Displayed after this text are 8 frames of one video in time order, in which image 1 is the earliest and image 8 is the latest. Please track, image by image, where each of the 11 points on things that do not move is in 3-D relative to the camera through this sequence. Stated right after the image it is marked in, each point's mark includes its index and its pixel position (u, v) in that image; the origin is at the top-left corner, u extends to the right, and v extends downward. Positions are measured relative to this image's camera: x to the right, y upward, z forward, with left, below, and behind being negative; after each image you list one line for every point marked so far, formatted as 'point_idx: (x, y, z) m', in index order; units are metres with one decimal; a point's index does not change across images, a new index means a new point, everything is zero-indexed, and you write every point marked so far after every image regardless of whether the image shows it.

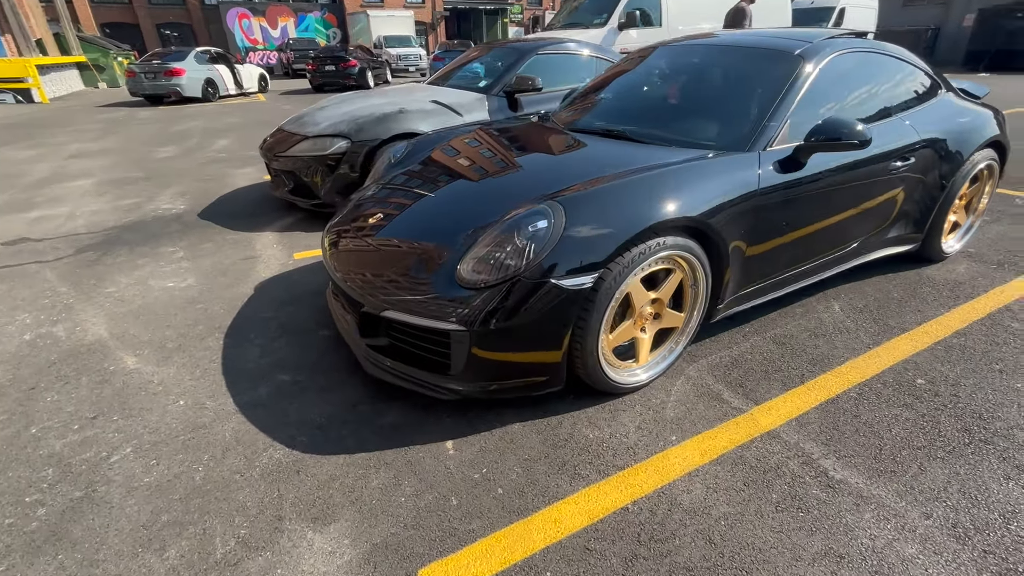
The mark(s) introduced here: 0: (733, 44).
0: (+1.5, +1.7, +3.2) m
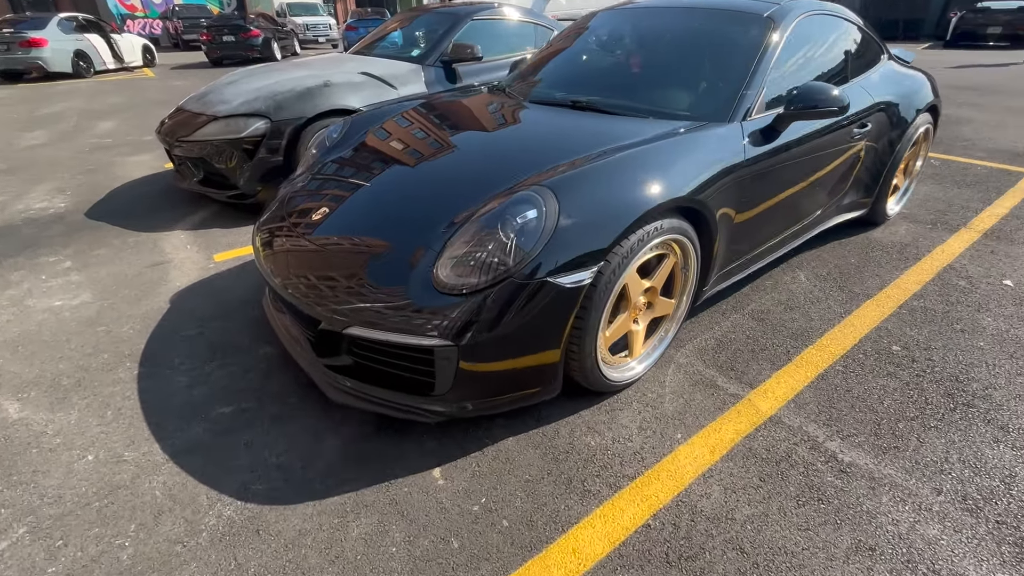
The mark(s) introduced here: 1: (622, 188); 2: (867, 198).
0: (+1.2, +1.8, +3.0) m
1: (+0.5, +0.4, +1.9) m
2: (+2.6, +0.6, +3.5) m
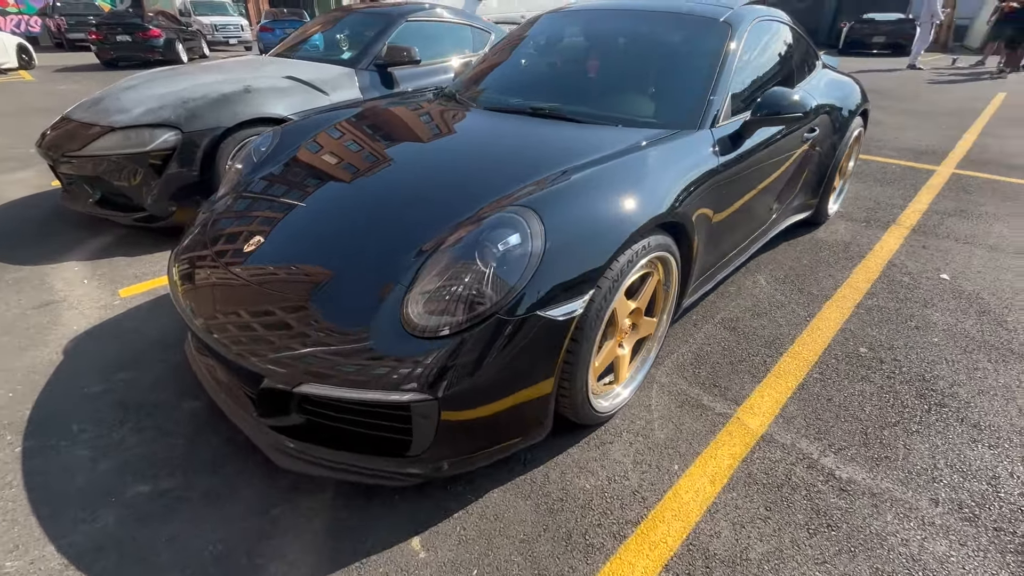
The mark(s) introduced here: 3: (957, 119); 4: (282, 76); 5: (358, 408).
0: (+0.8, +1.7, +2.9) m
1: (+0.4, +0.3, +1.8) m
2: (+2.2, +0.7, +3.6) m
3: (+6.8, +2.6, +7.3) m
4: (-1.9, +1.8, +4.0) m
5: (-0.5, -0.4, +1.5) m
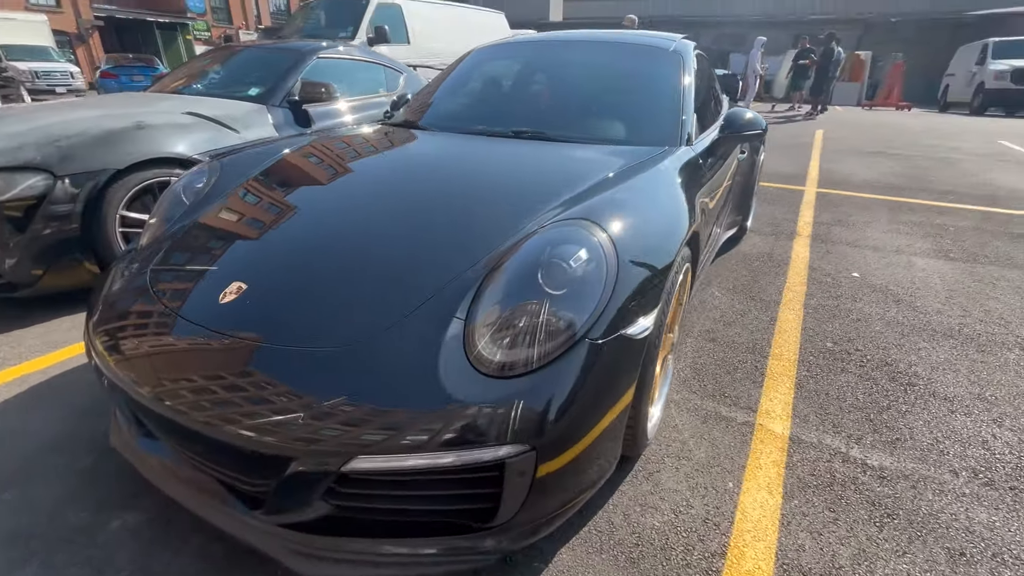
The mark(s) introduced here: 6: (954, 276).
0: (+0.5, +1.6, +3.1) m
1: (+0.5, +0.3, +1.7) m
2: (+1.8, +0.6, +3.9) m
3: (+5.2, +2.5, +8.7) m
4: (-2.4, +1.3, +3.5) m
5: (-0.2, -0.5, +1.2) m
6: (+3.4, +0.1, +3.7) m
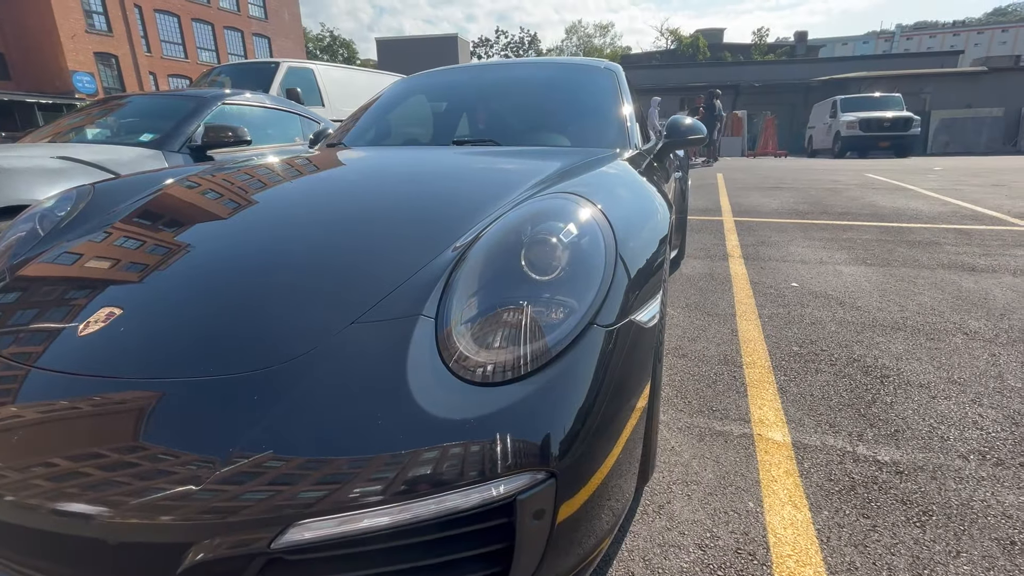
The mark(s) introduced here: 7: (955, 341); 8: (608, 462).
0: (+0.1, +1.4, +3.0) m
1: (+0.3, +0.3, +1.5) m
2: (+1.4, +0.4, +3.9) m
3: (+3.8, +1.9, +9.4) m
4: (-2.8, +0.8, +2.9) m
5: (-0.2, -0.4, +0.9) m
6: (+3.0, +0.1, +3.9) m
7: (+2.5, -0.3, +2.7) m
8: (+0.2, -0.4, +1.1) m
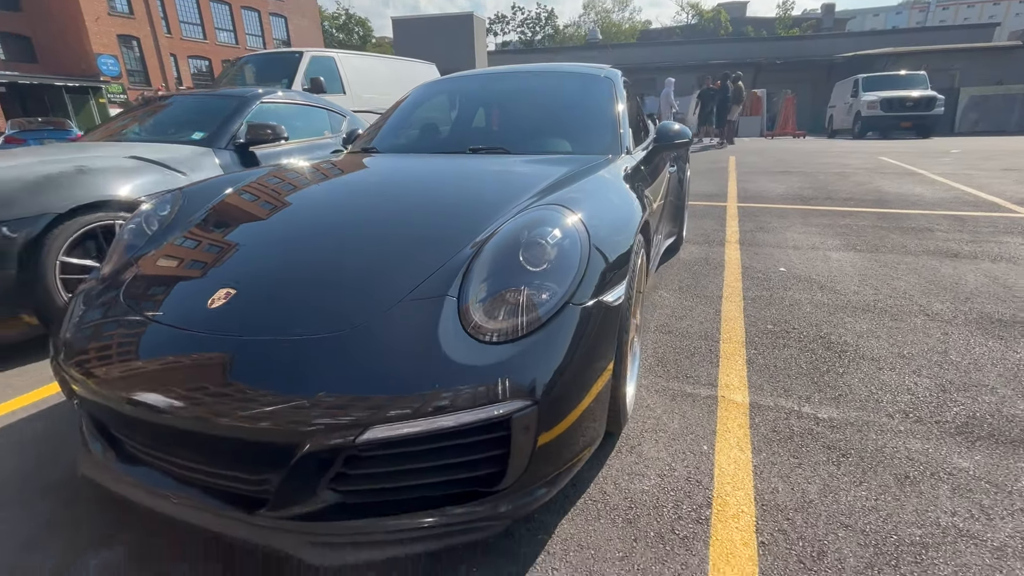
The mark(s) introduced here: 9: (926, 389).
0: (+0.1, +1.5, +3.4) m
1: (+0.3, +0.3, +1.9) m
2: (+1.5, +0.5, +4.3) m
3: (+4.1, +2.3, +9.6) m
4: (-2.8, +0.9, +3.4) m
5: (-0.2, -0.4, +1.3) m
6: (+3.1, +0.2, +4.2) m
7: (+2.6, -0.2, +3.0) m
8: (+0.2, -0.4, +1.5) m
9: (+2.0, -0.5, +2.3) m
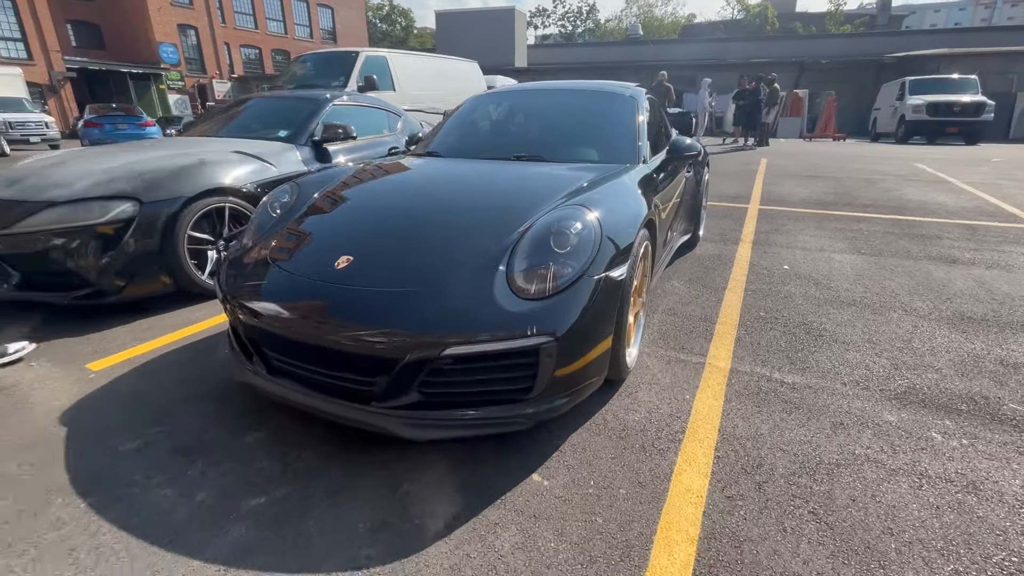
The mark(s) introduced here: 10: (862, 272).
0: (+0.4, +1.6, +3.9) m
1: (+0.5, +0.4, +2.5) m
2: (+1.8, +0.6, +4.8) m
3: (+4.8, +2.3, +9.9) m
4: (-2.5, +1.2, +4.1) m
5: (-0.1, -0.3, +1.9) m
6: (+3.4, +0.2, +4.6) m
7: (+2.8, -0.2, +3.5) m
8: (+0.3, -0.3, +2.1) m
9: (+2.2, -0.5, +2.8) m
10: (+3.2, +0.2, +4.4) m
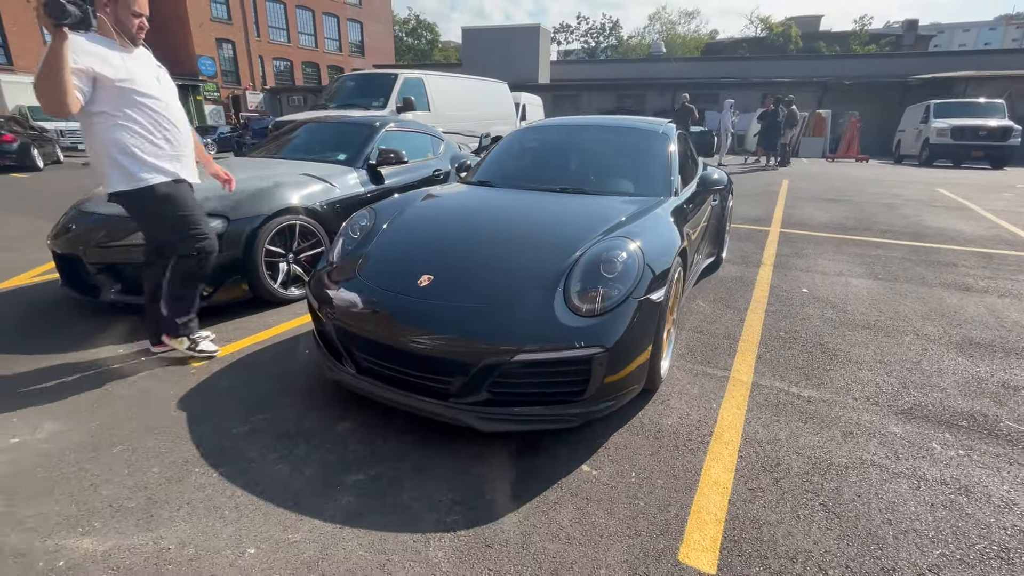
0: (+0.8, +1.5, +4.3) m
1: (+0.8, +0.3, +2.8) m
2: (+2.2, +0.4, +5.1) m
3: (+5.4, +1.9, +10.2) m
4: (-2.1, +1.1, +4.6) m
5: (+0.2, -0.4, +2.3) m
6: (+3.7, 0.0, +4.9) m
7: (+3.1, -0.4, +3.8) m
8: (+0.6, -0.4, +2.4) m
9: (+2.5, -0.6, +3.1) m
10: (+3.6, -0.1, +4.7) m
